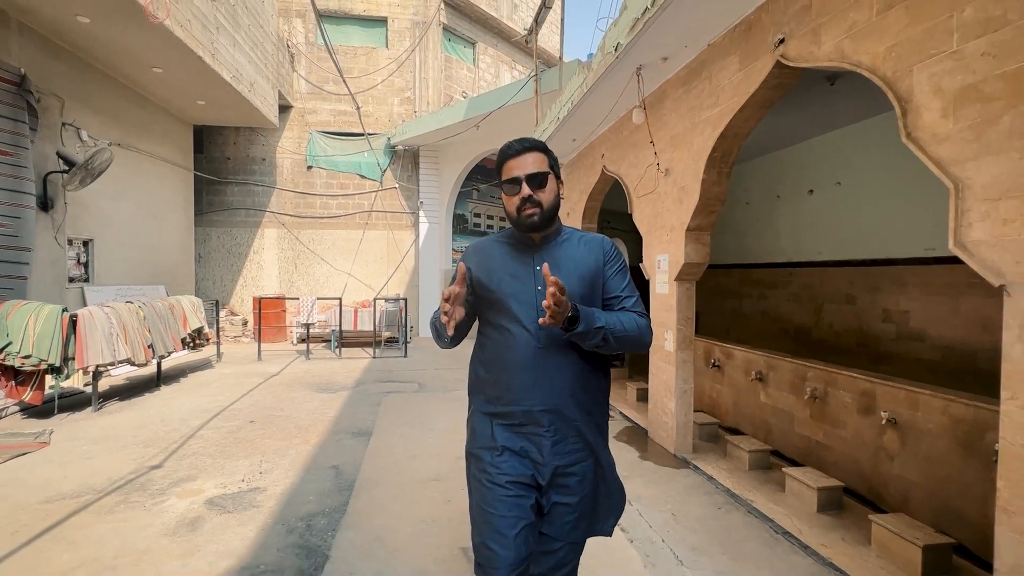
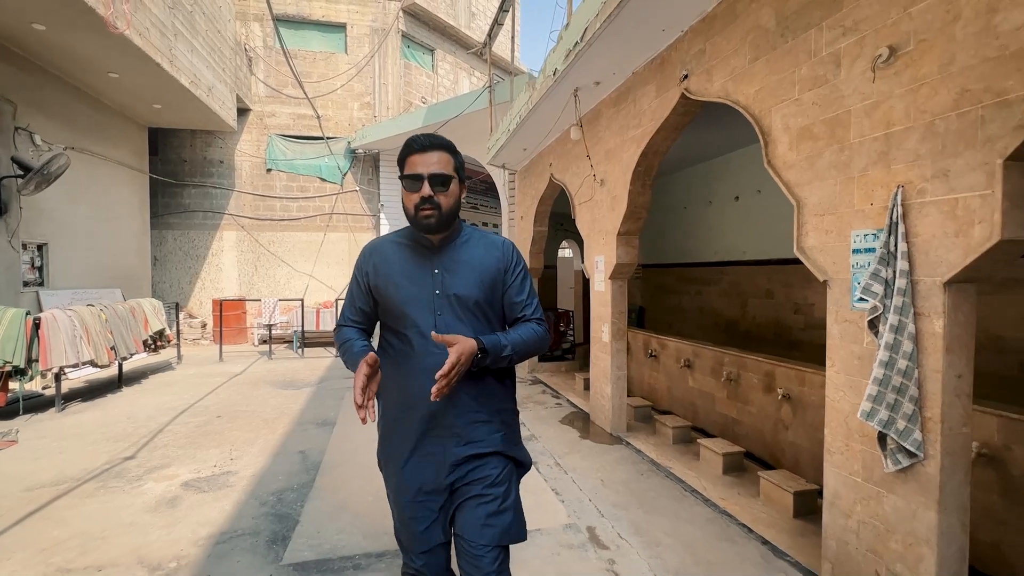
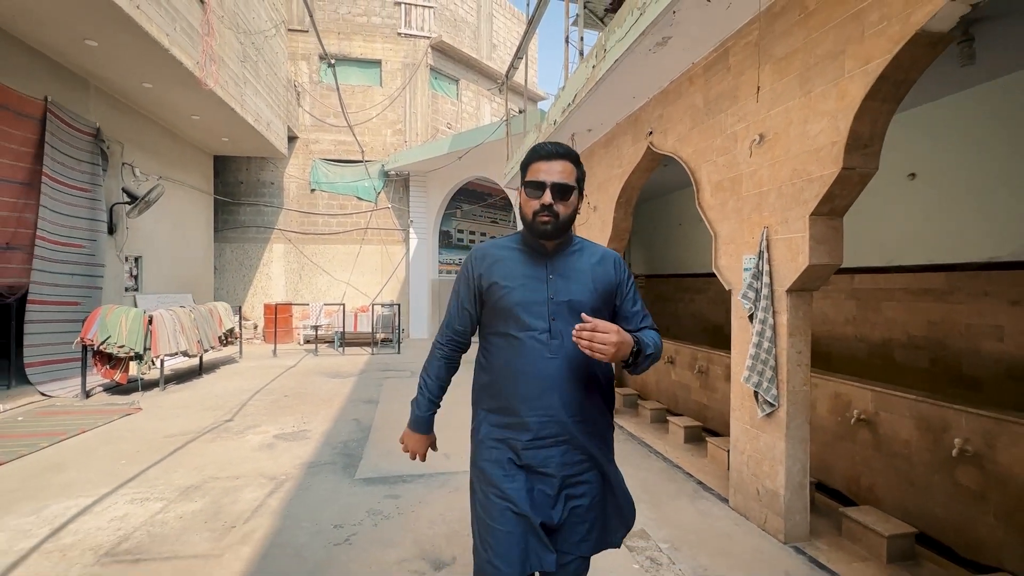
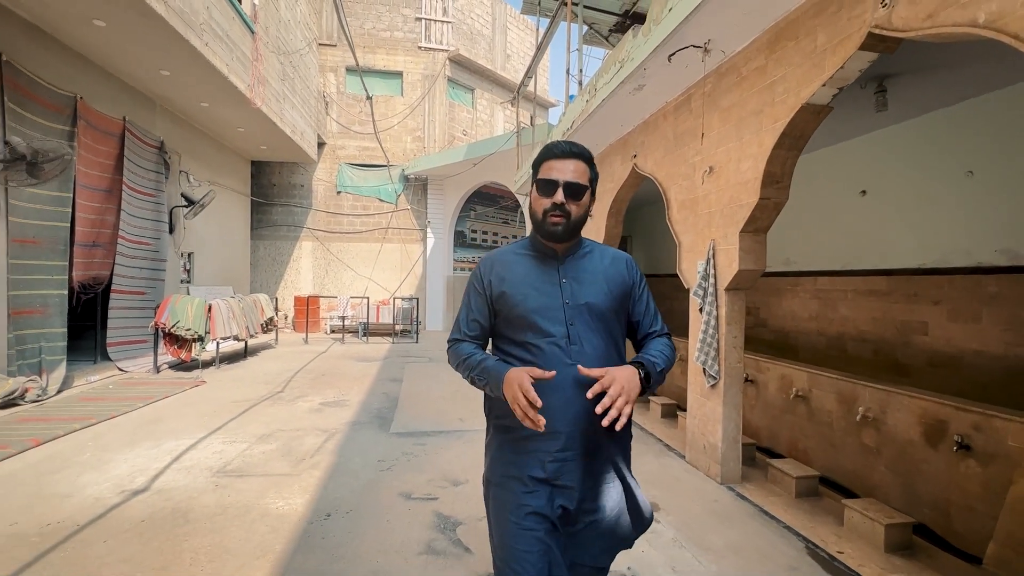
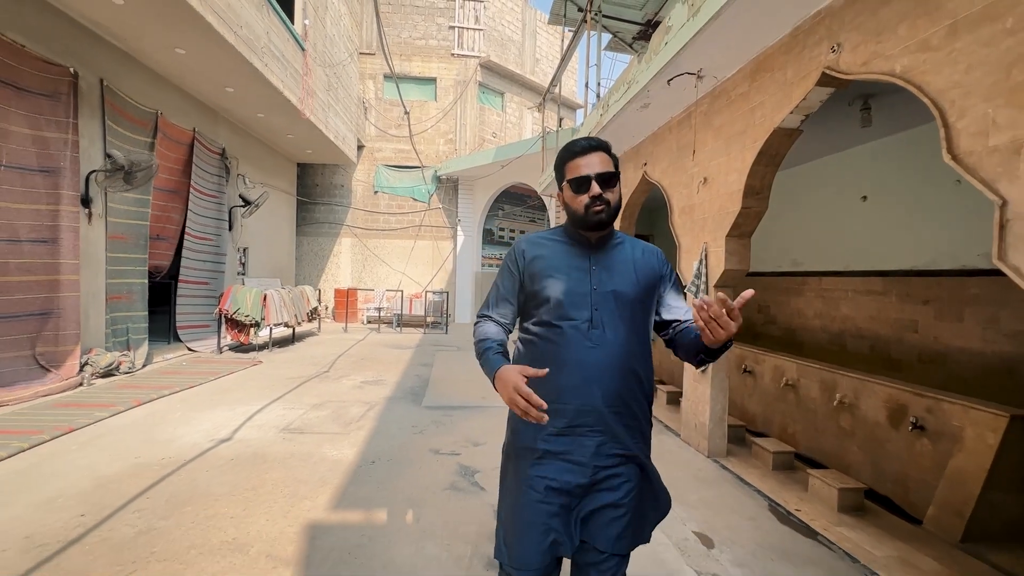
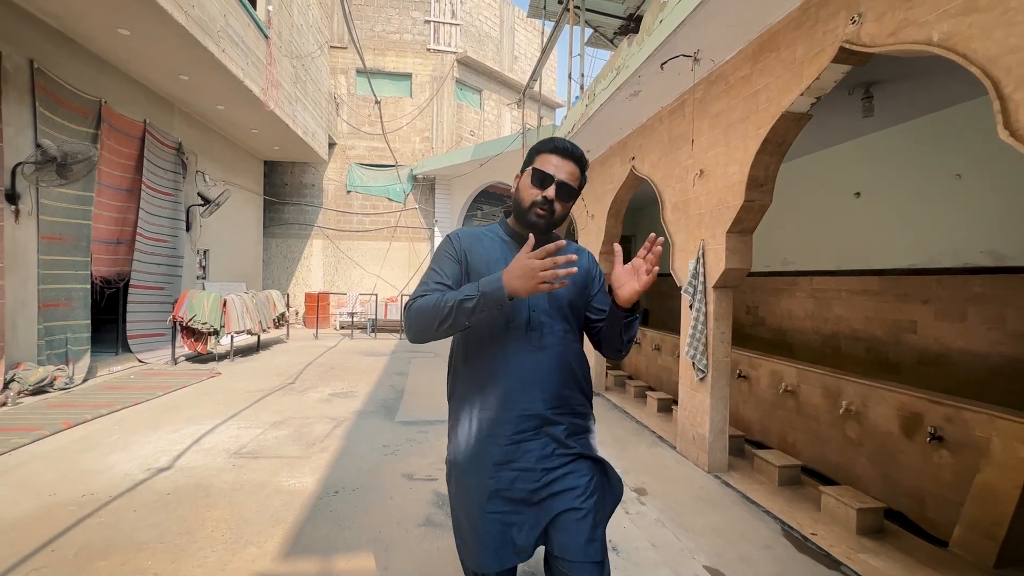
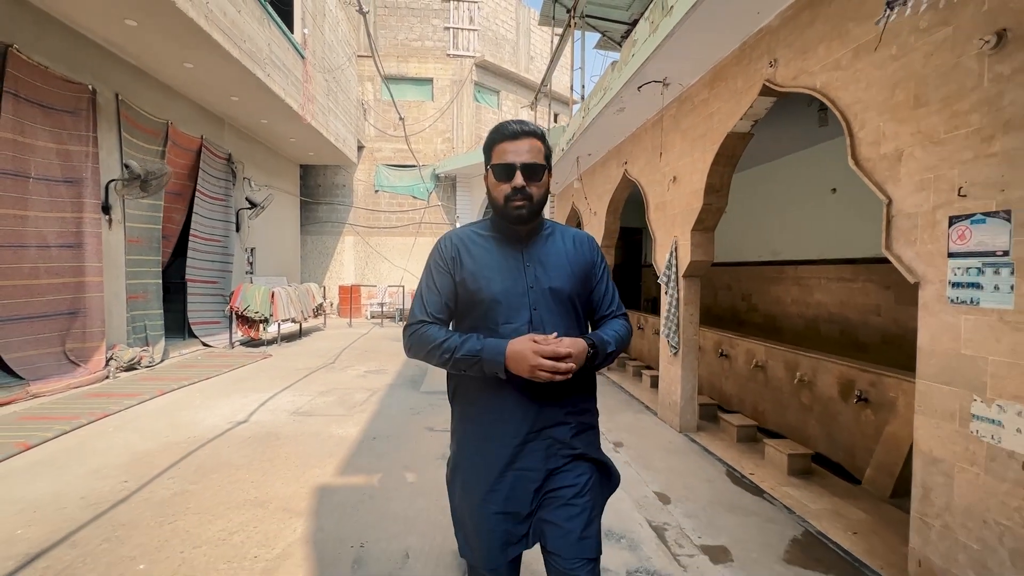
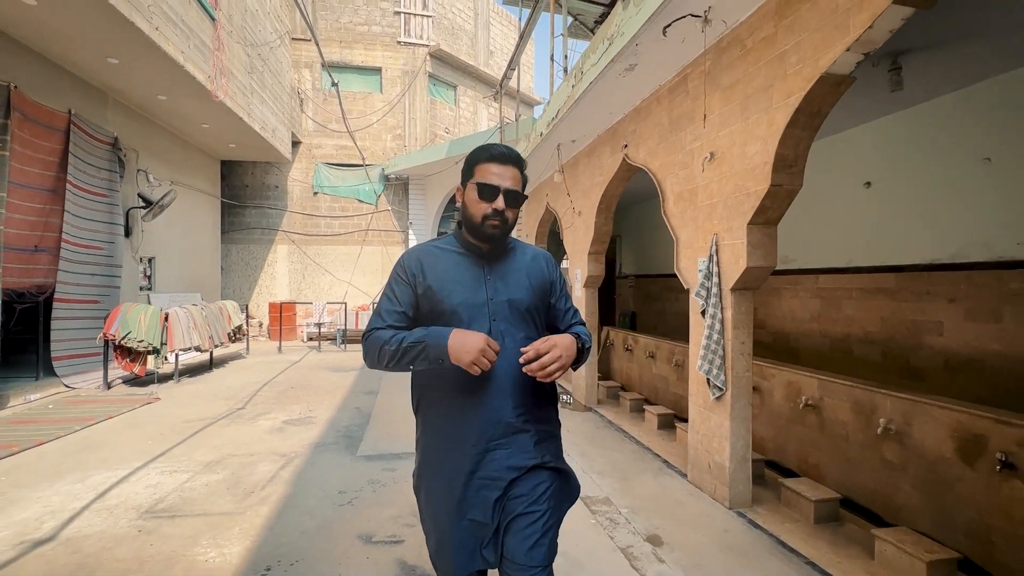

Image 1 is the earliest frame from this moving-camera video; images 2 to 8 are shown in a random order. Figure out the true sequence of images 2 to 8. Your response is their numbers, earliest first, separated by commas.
2, 3, 8, 4, 6, 5, 7
